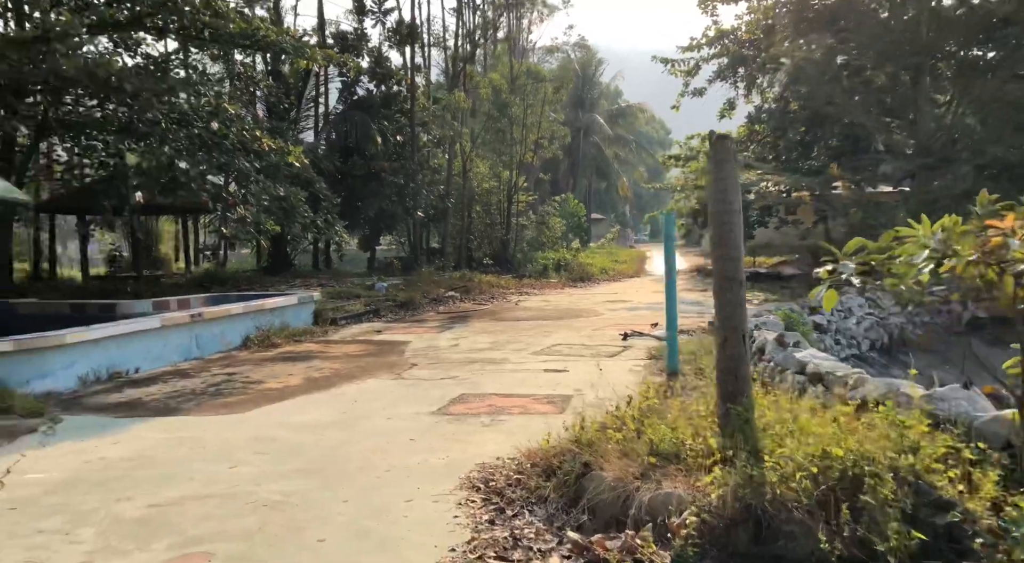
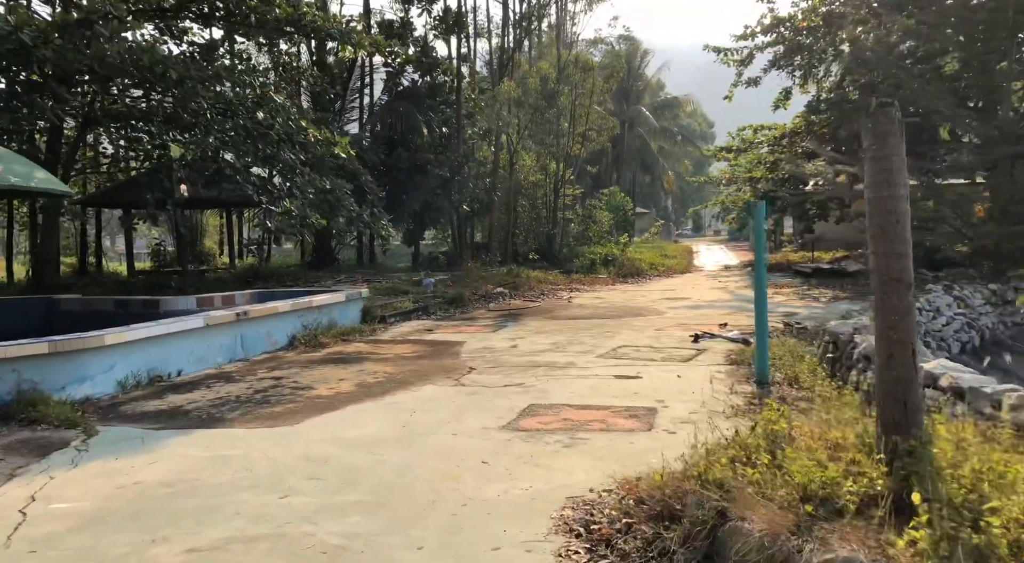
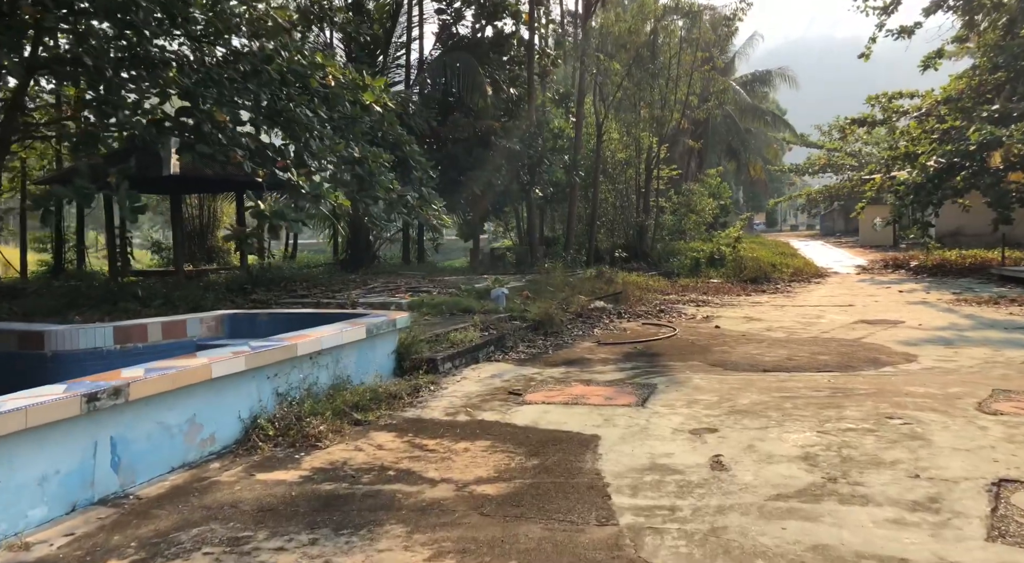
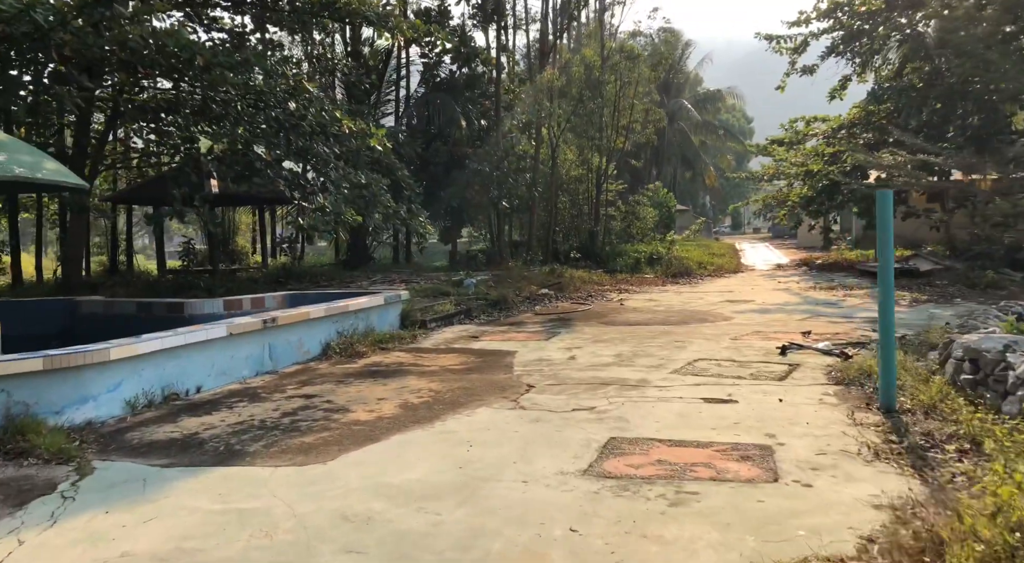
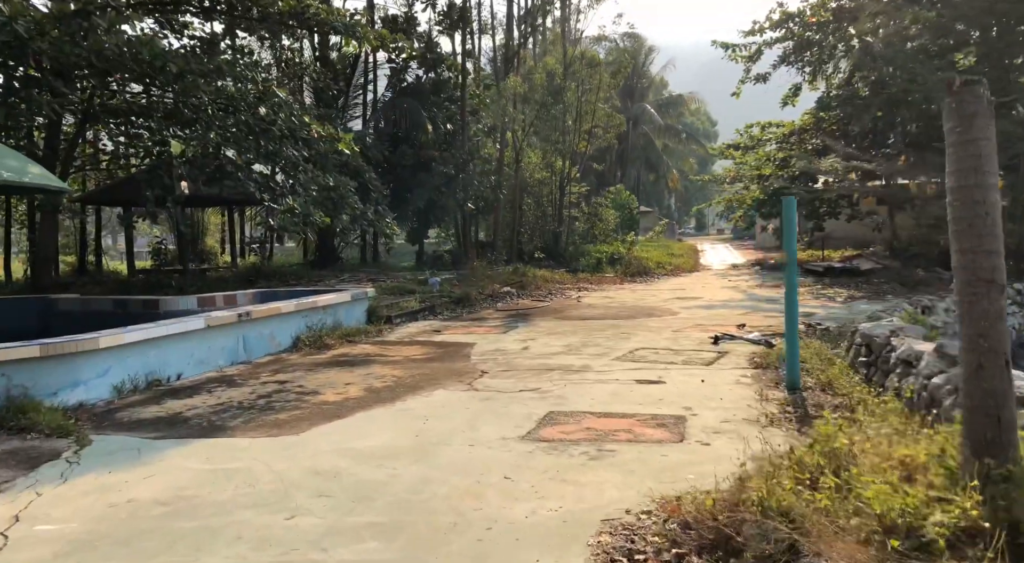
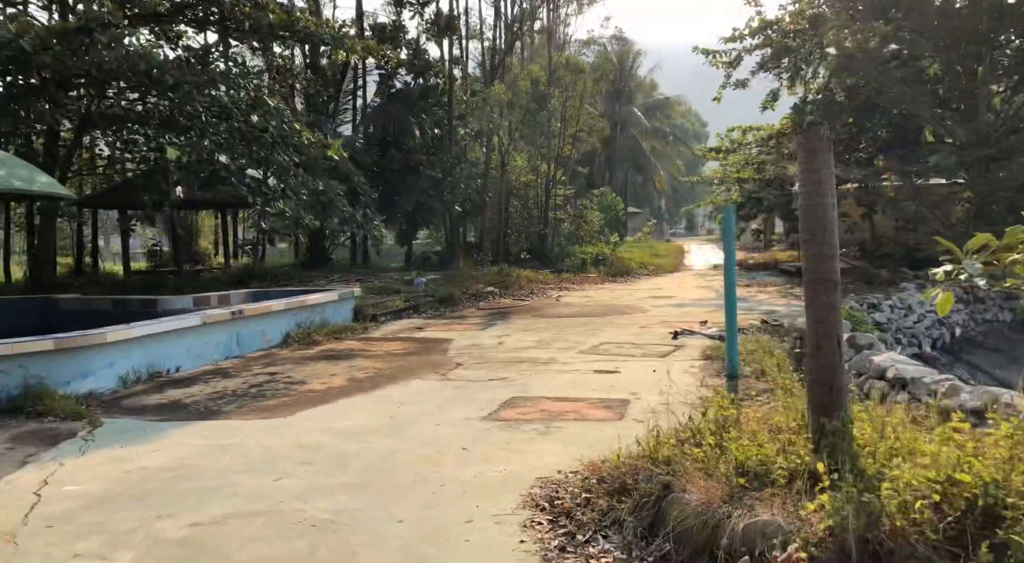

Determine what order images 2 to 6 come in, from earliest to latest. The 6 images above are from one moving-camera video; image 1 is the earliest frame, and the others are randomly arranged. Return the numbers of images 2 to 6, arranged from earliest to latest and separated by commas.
6, 2, 5, 4, 3
